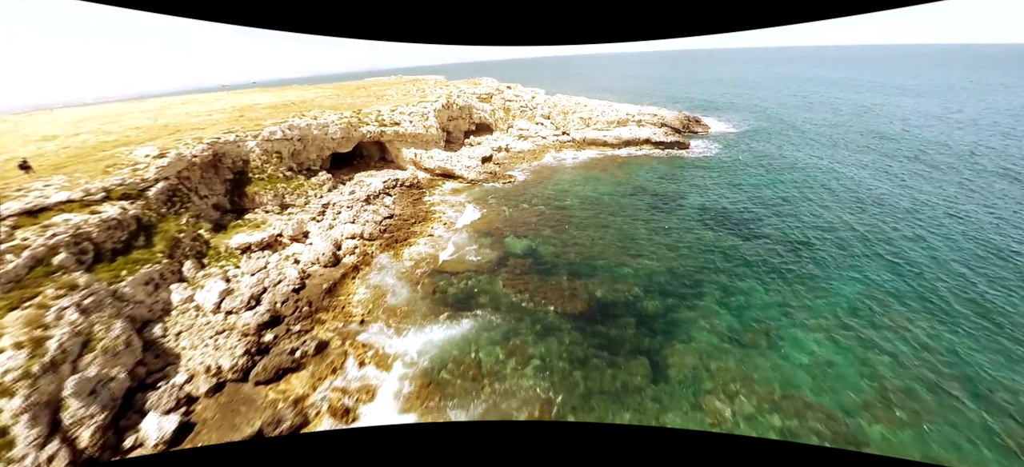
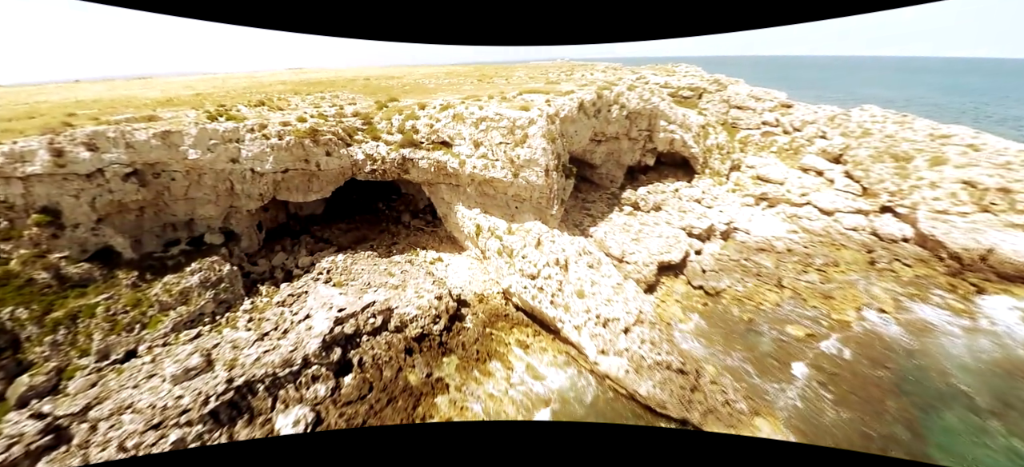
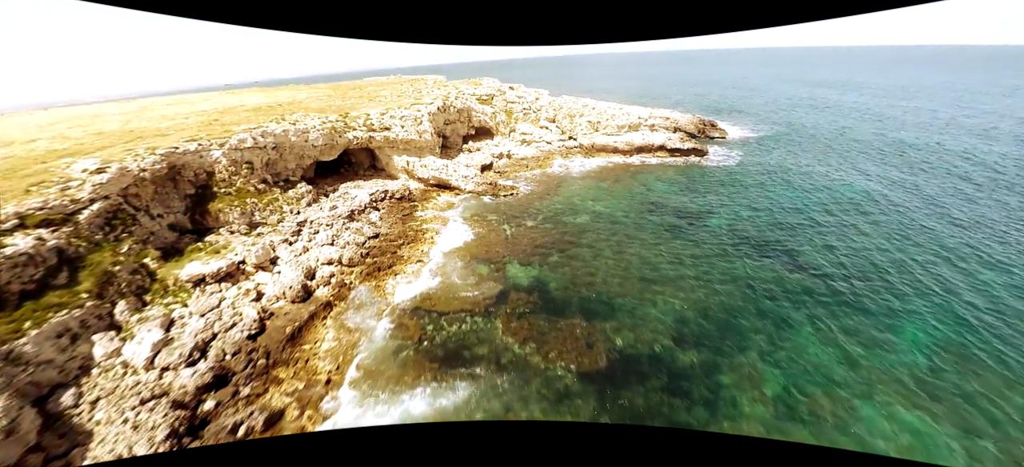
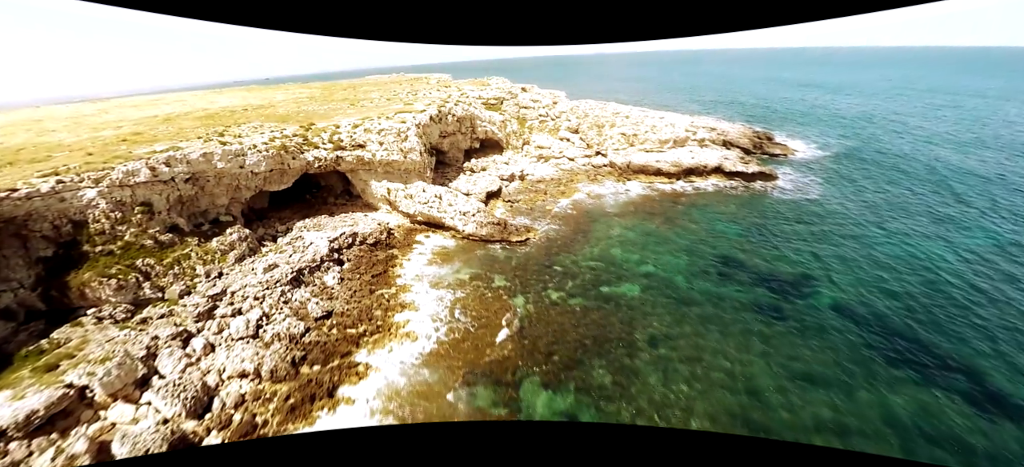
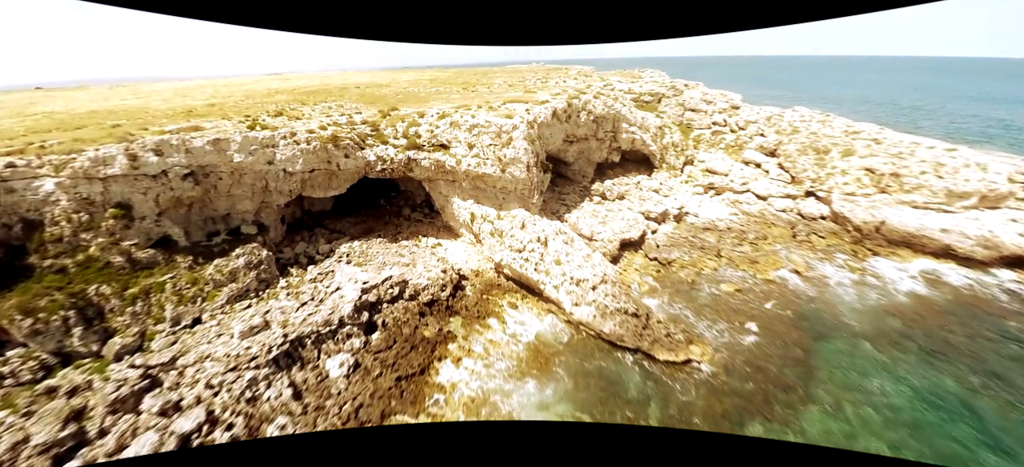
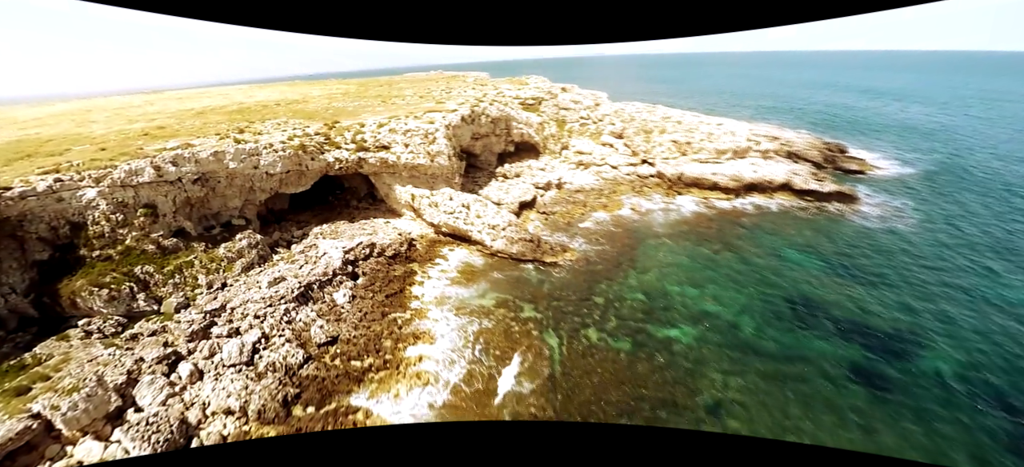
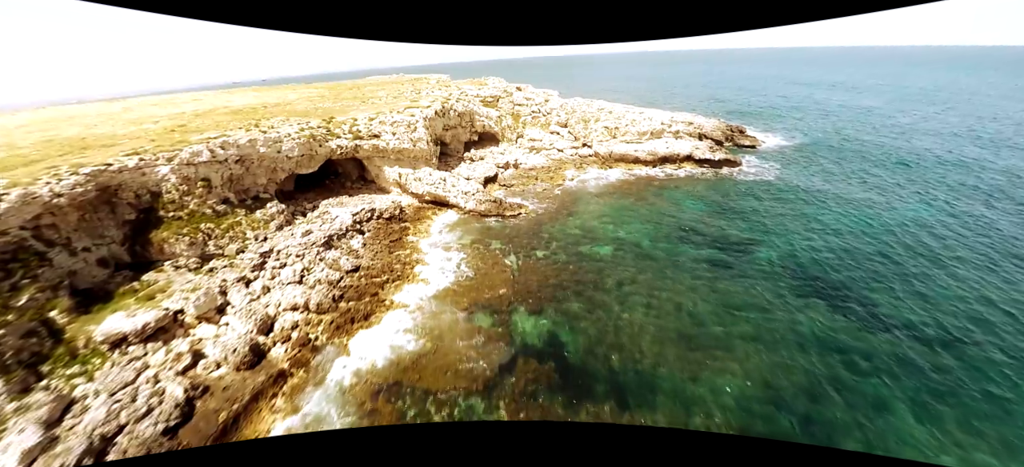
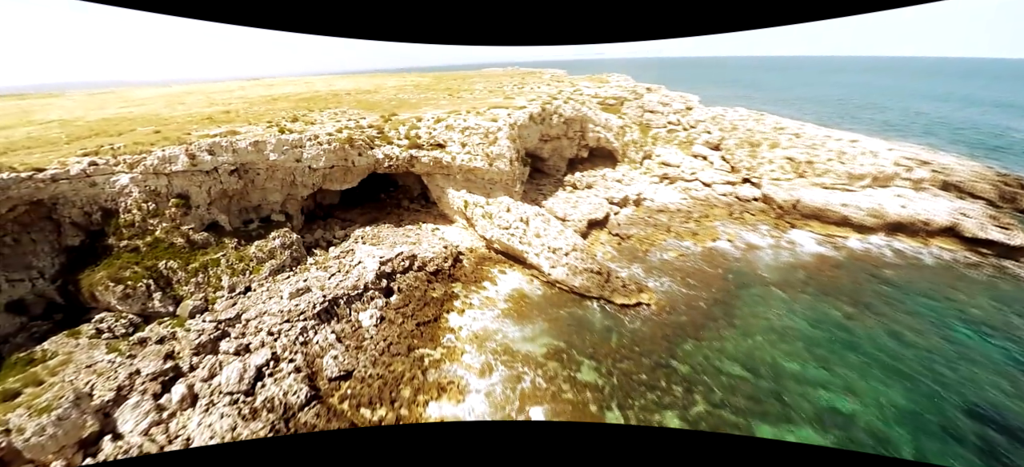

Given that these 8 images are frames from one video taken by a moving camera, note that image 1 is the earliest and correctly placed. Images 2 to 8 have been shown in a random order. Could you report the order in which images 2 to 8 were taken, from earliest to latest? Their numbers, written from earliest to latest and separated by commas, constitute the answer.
3, 7, 4, 6, 8, 5, 2
